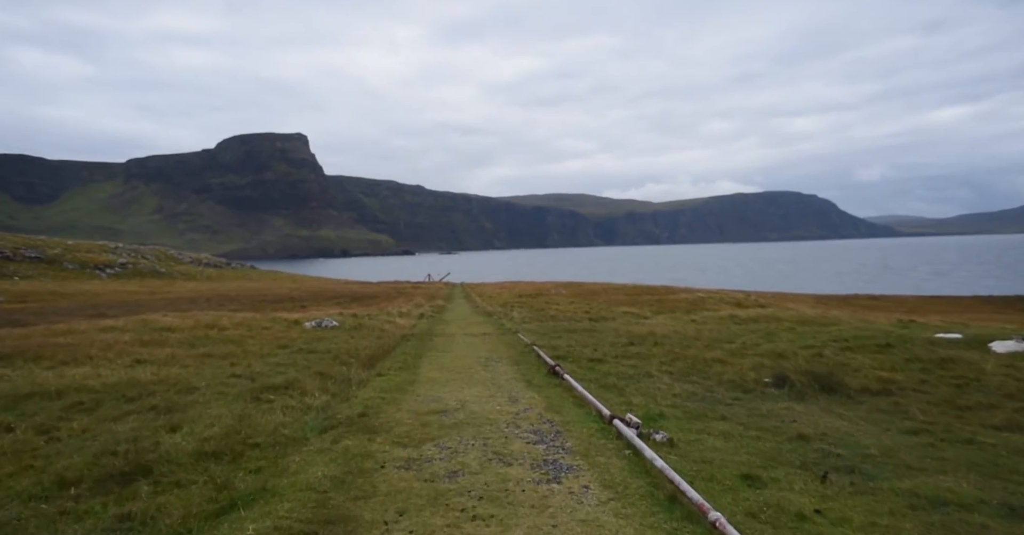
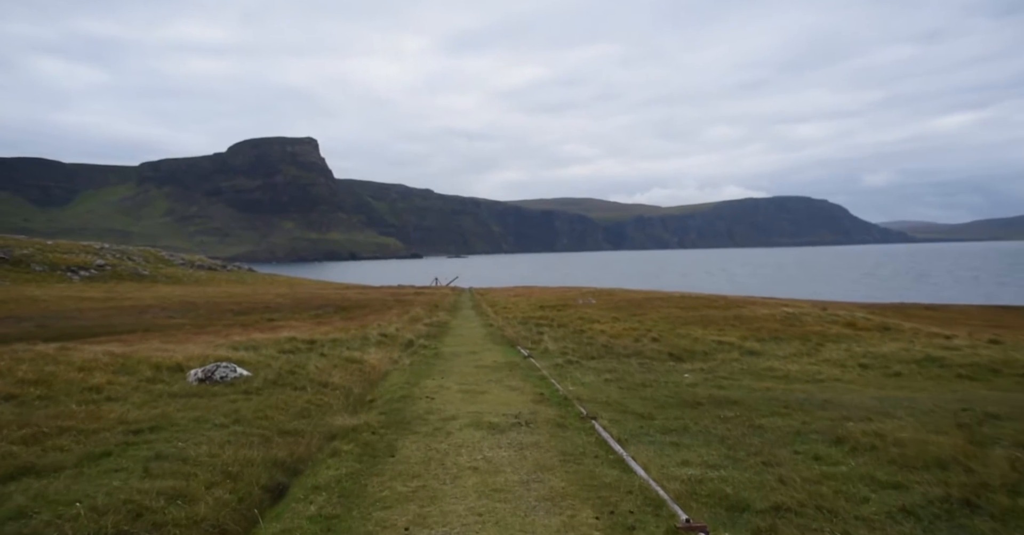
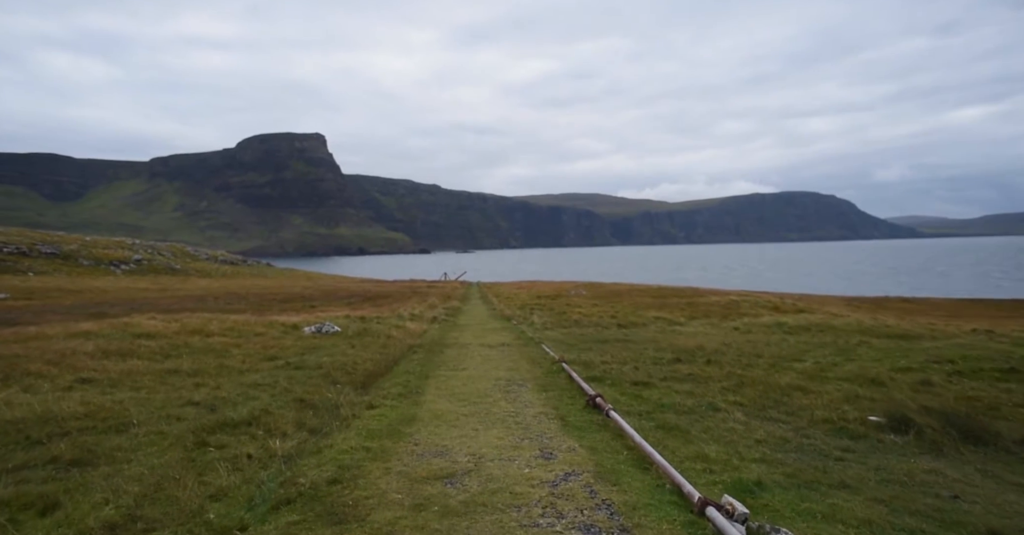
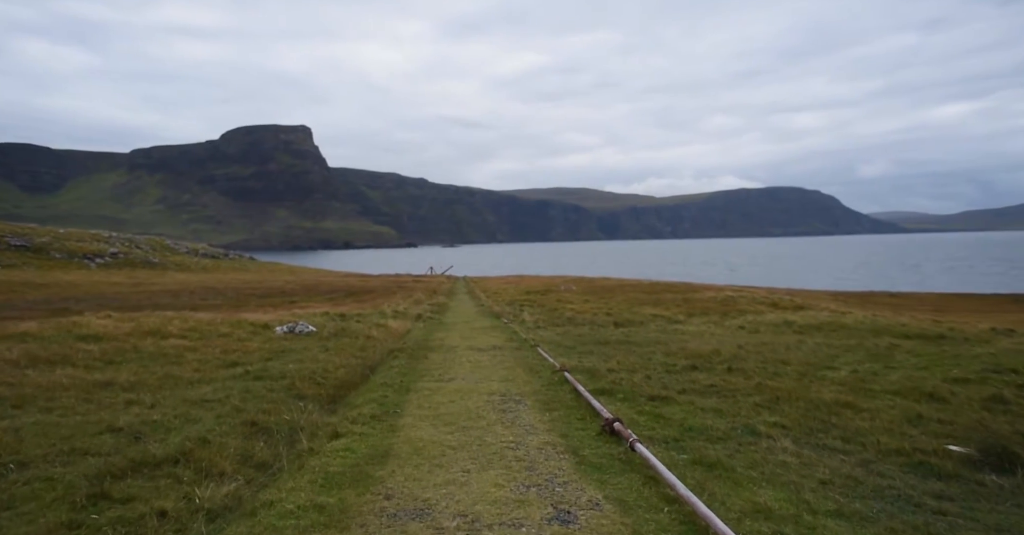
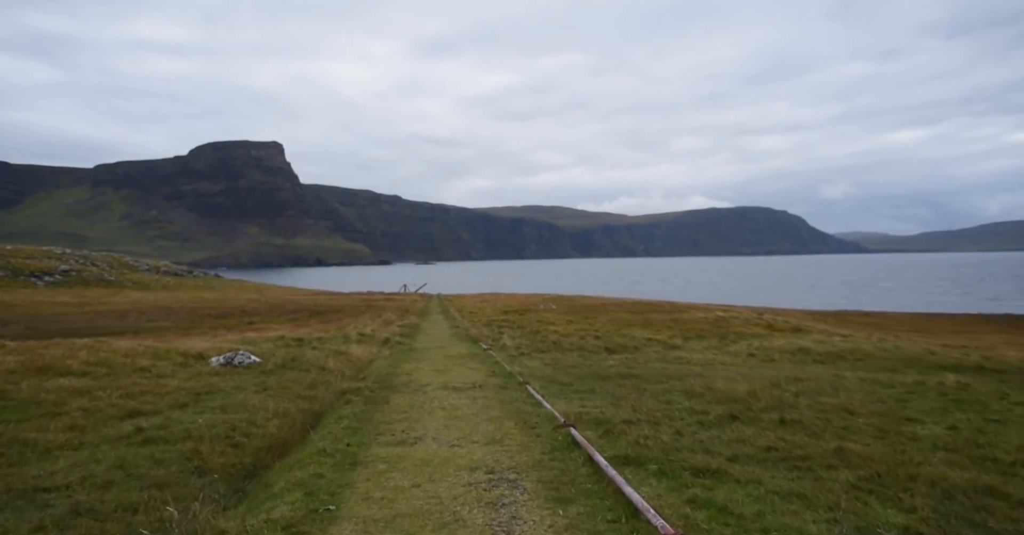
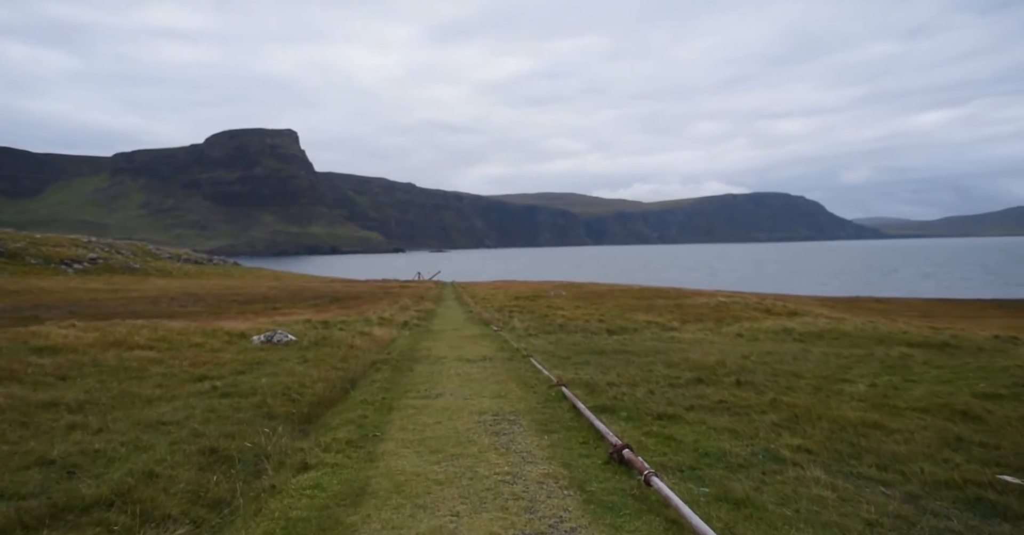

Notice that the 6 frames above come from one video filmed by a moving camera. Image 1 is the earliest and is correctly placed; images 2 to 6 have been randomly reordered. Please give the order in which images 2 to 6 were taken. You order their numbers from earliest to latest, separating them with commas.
3, 4, 6, 5, 2
